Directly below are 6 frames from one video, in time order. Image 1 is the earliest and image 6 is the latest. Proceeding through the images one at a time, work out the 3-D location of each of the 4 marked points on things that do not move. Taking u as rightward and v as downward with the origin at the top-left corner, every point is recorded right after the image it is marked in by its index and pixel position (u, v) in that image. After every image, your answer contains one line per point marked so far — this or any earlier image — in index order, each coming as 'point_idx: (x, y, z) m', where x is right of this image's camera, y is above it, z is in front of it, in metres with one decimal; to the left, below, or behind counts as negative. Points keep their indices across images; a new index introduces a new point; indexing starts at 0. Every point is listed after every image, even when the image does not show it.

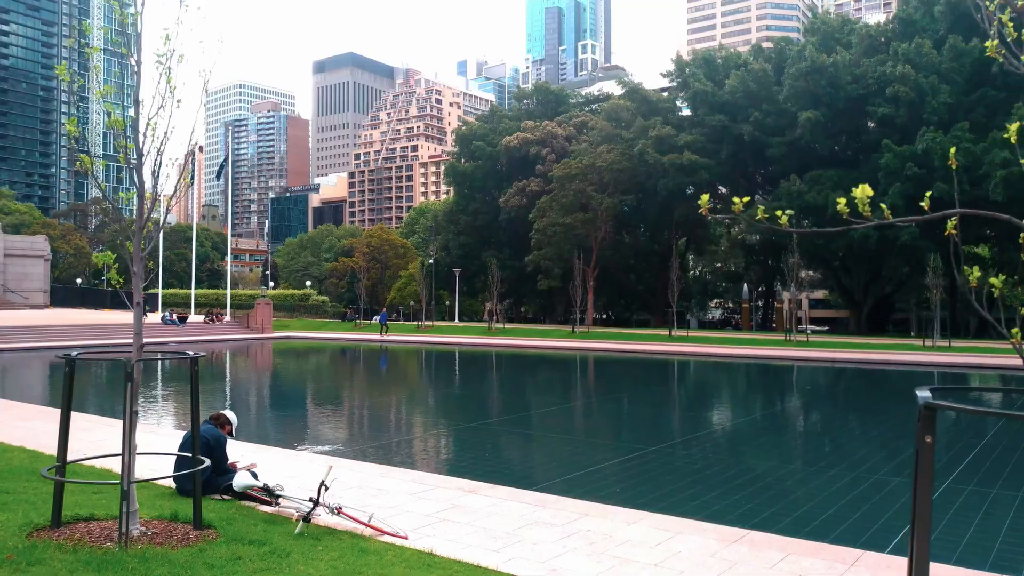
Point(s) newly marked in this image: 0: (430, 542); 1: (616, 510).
0: (-0.5, -1.5, +4.3) m
1: (+0.9, -1.8, +6.0) m
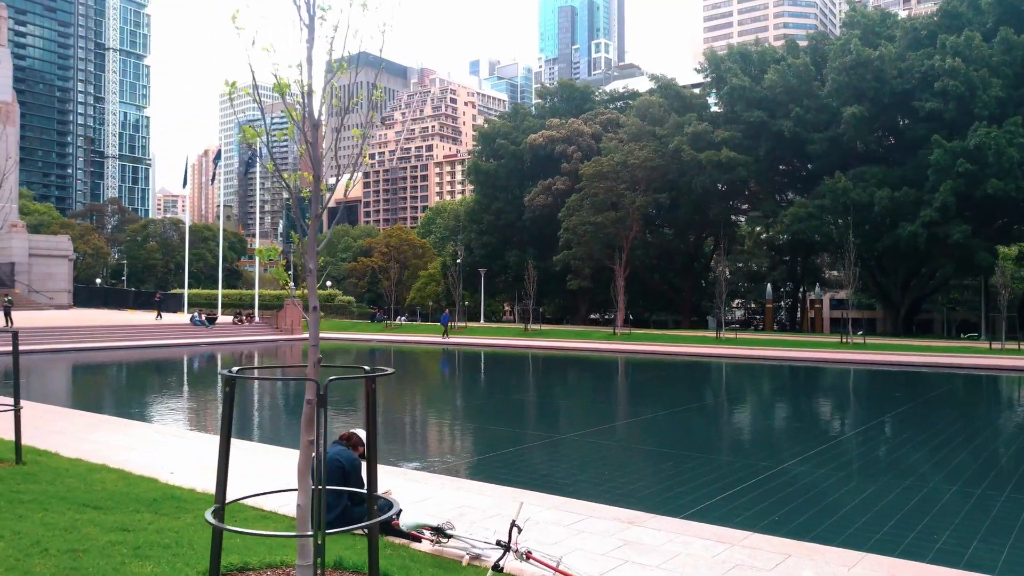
0: (+0.6, -1.5, +3.6) m
1: (+2.0, -1.8, +5.2) m
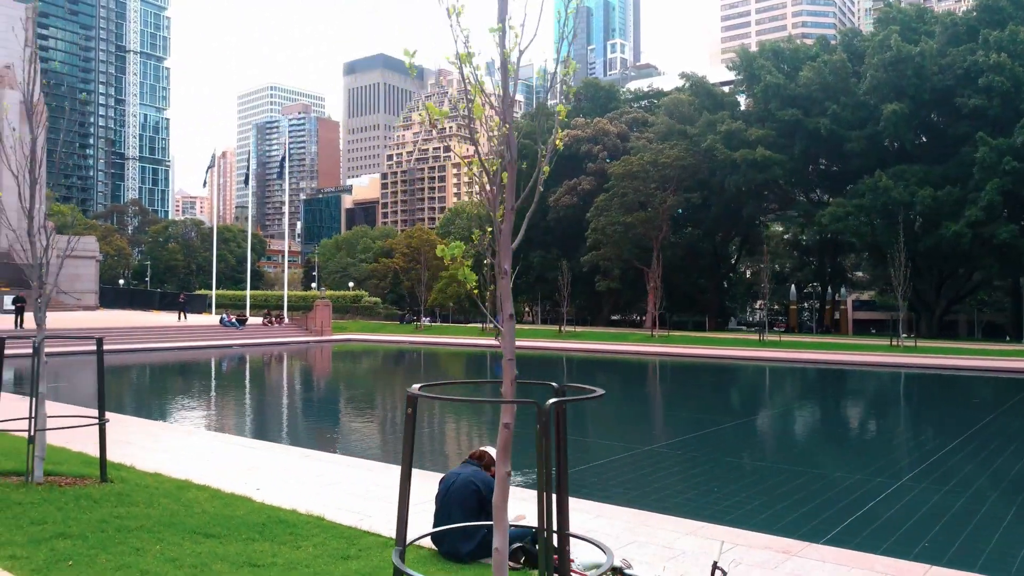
0: (+1.3, -1.5, +3.1) m
1: (+2.8, -1.8, +4.7) m
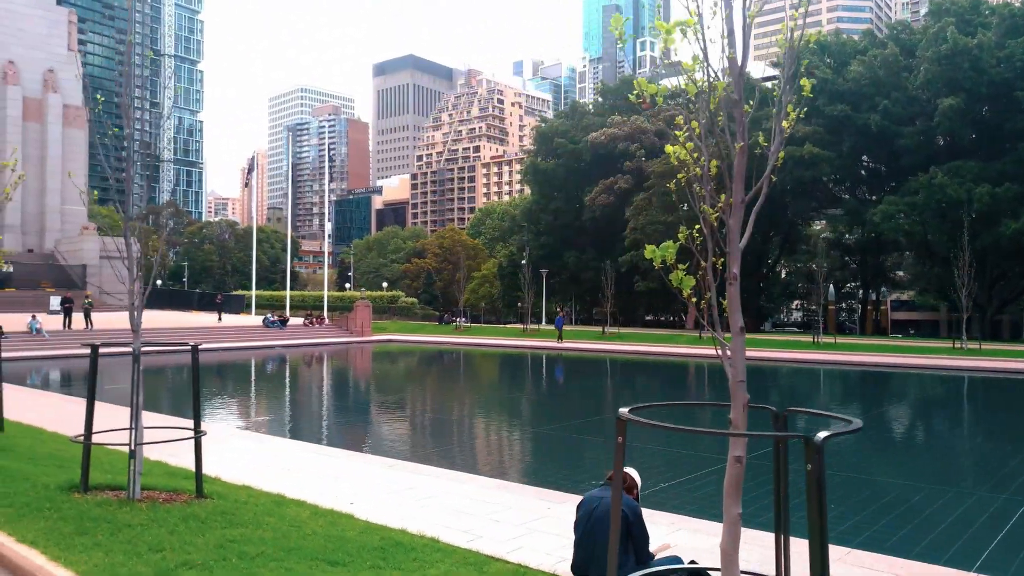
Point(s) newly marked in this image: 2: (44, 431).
0: (+2.0, -1.5, +2.7) m
1: (+3.5, -1.8, +4.2) m
2: (-5.3, -1.7, +8.6) m
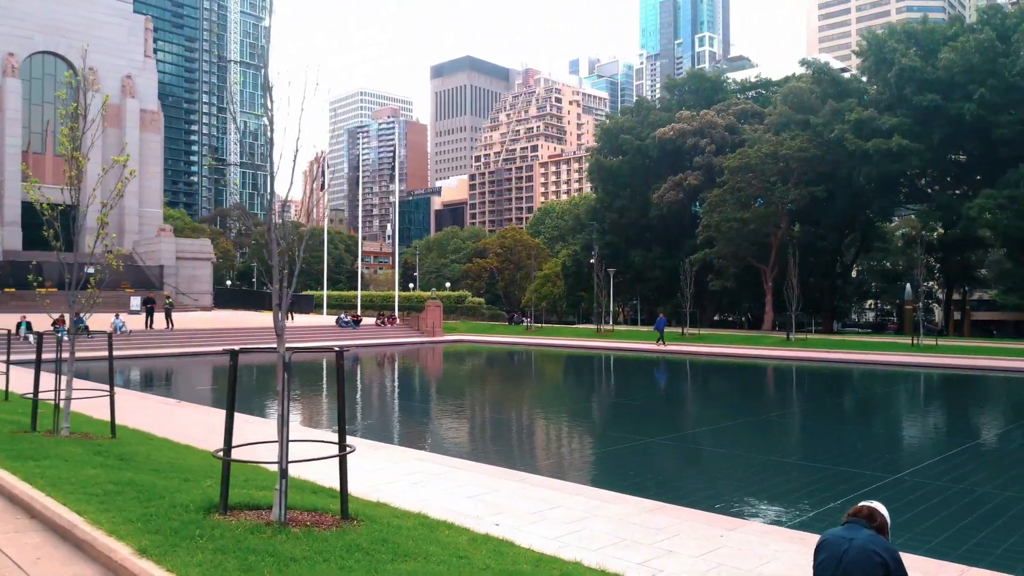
0: (+2.9, -1.5, +1.9) m
1: (+4.5, -1.8, +3.4) m
2: (-4.0, -1.7, +8.3) m
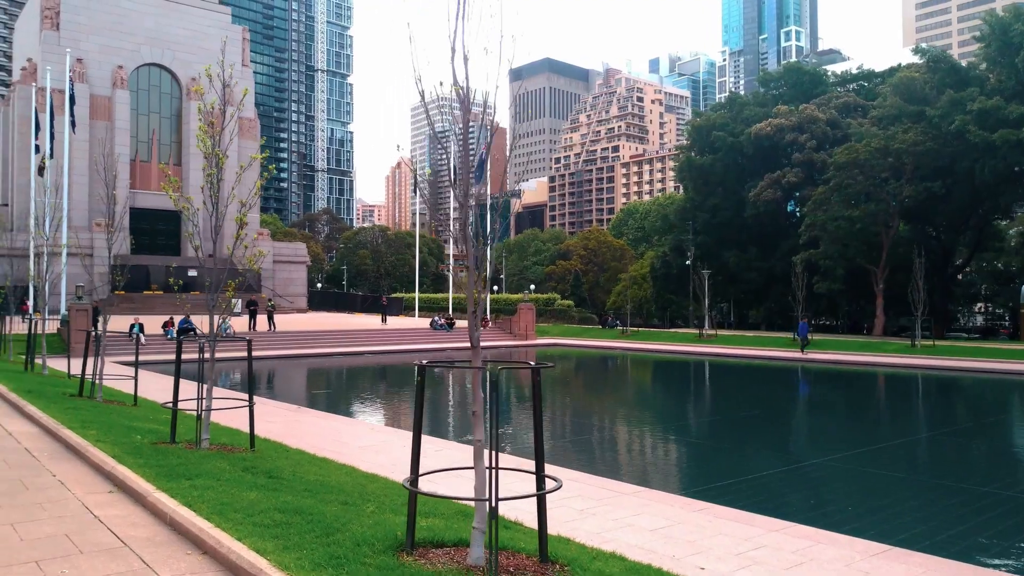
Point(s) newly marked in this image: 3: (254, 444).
0: (+3.7, -1.5, +1.0) m
1: (+5.4, -1.8, +2.2) m
2: (-2.5, -1.7, +8.0) m
3: (-2.8, -1.6, +7.8) m
